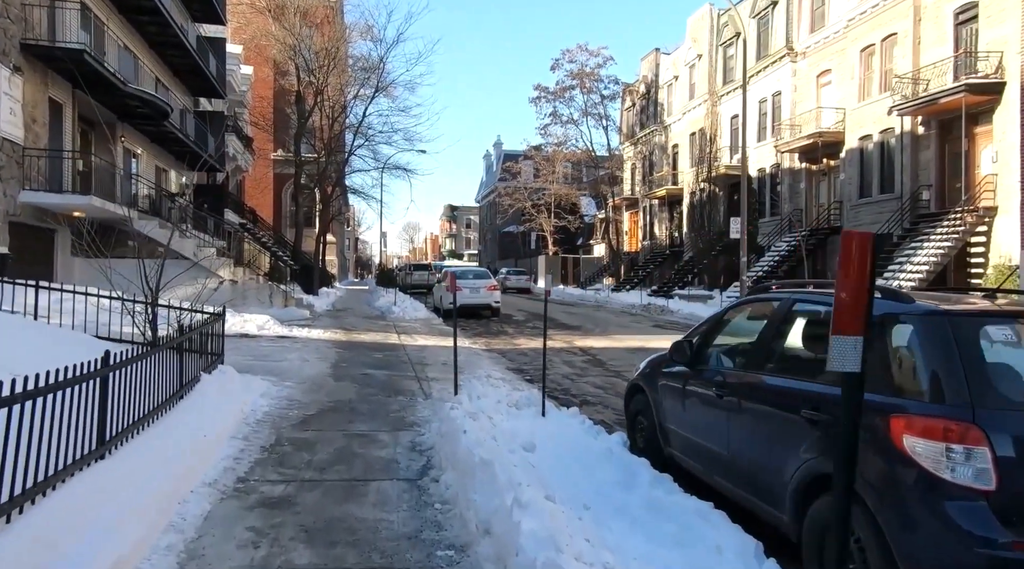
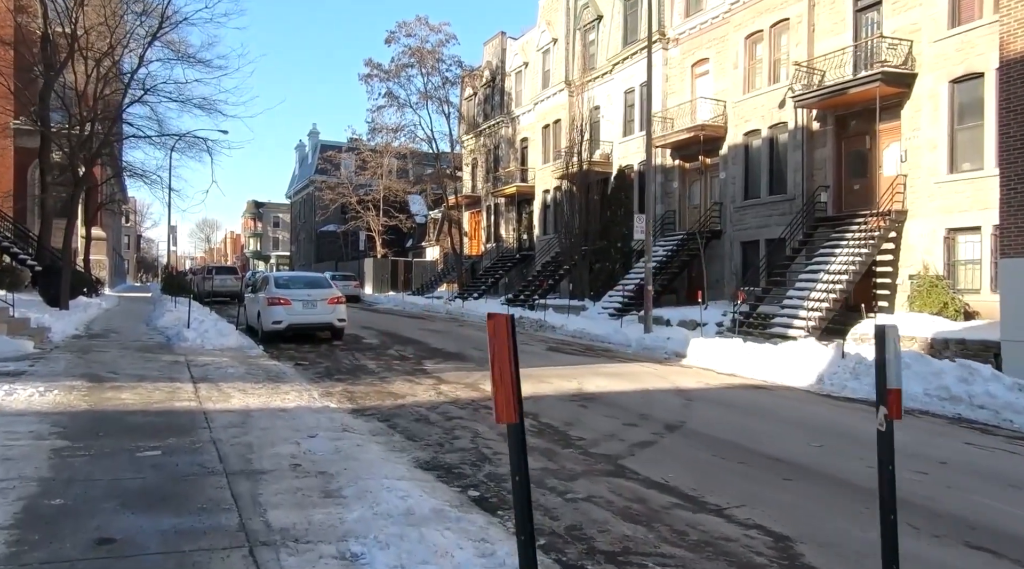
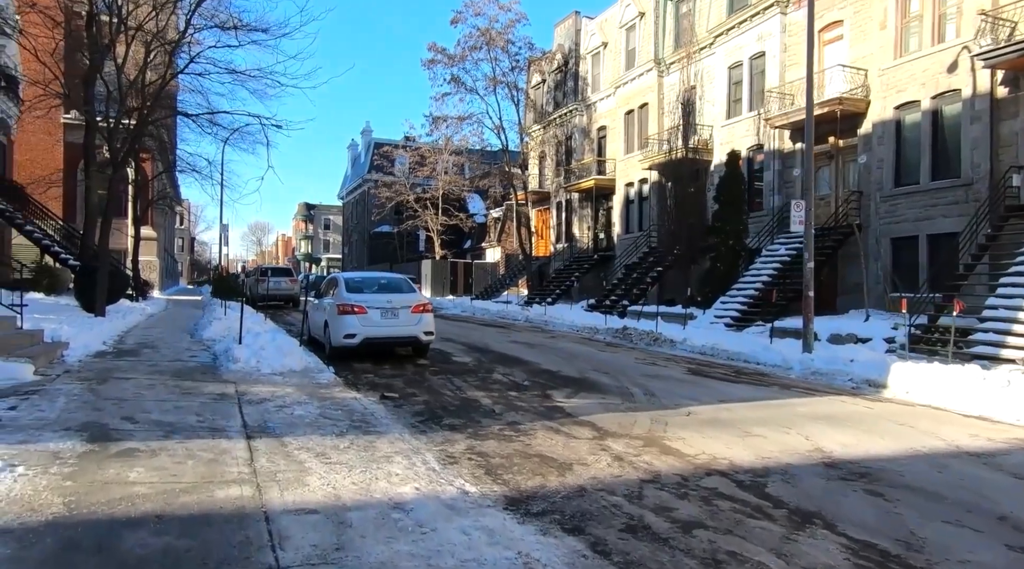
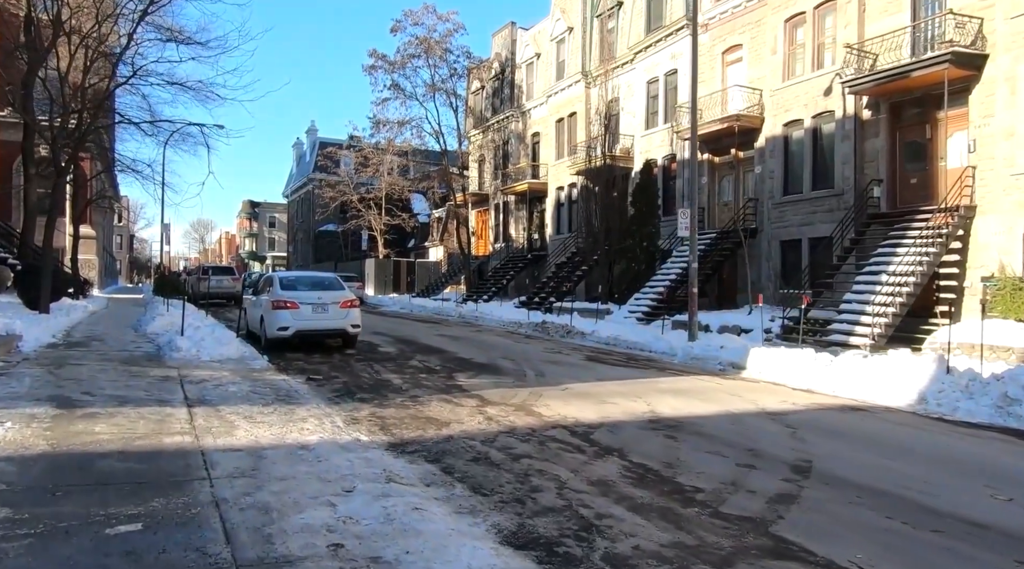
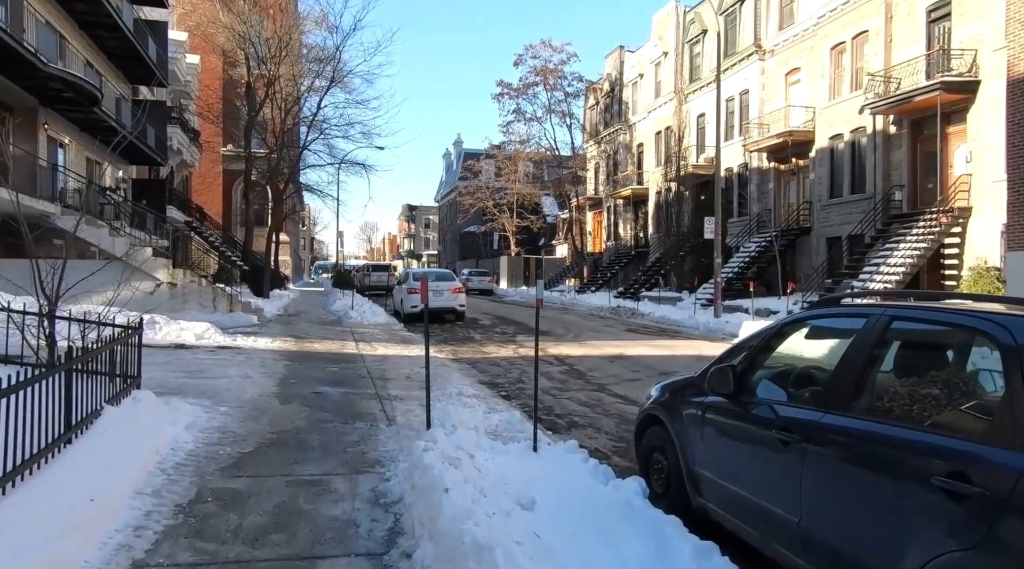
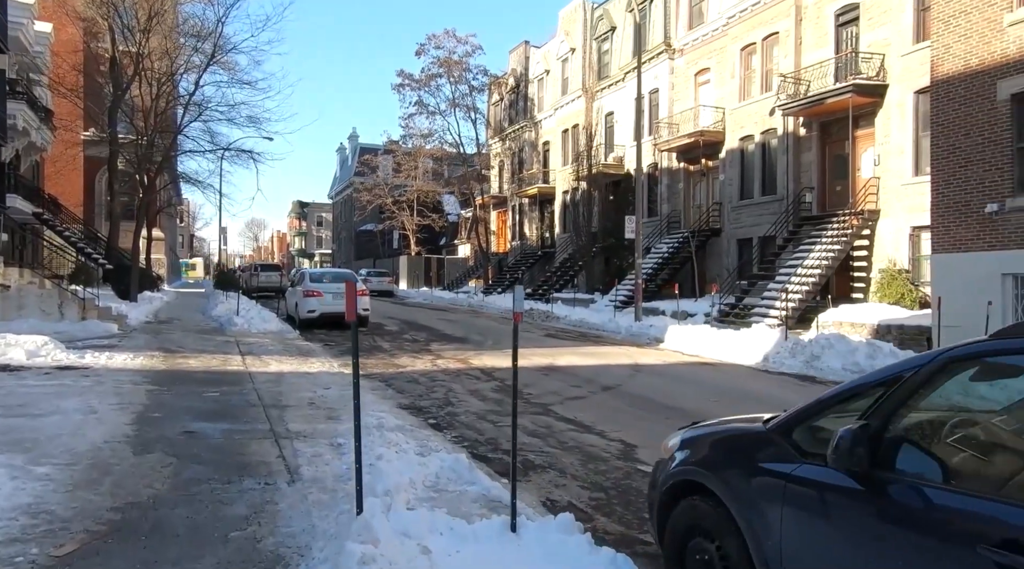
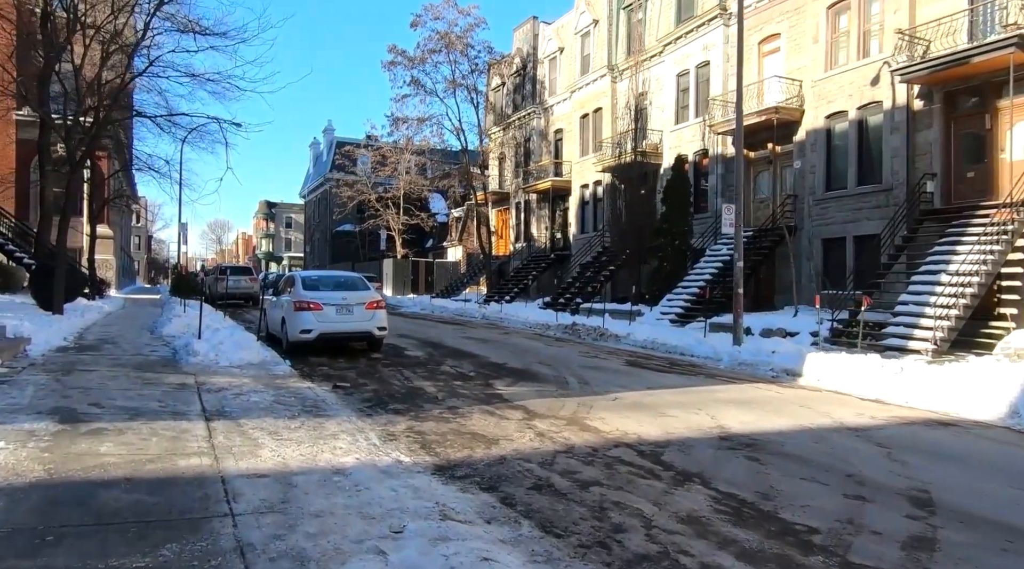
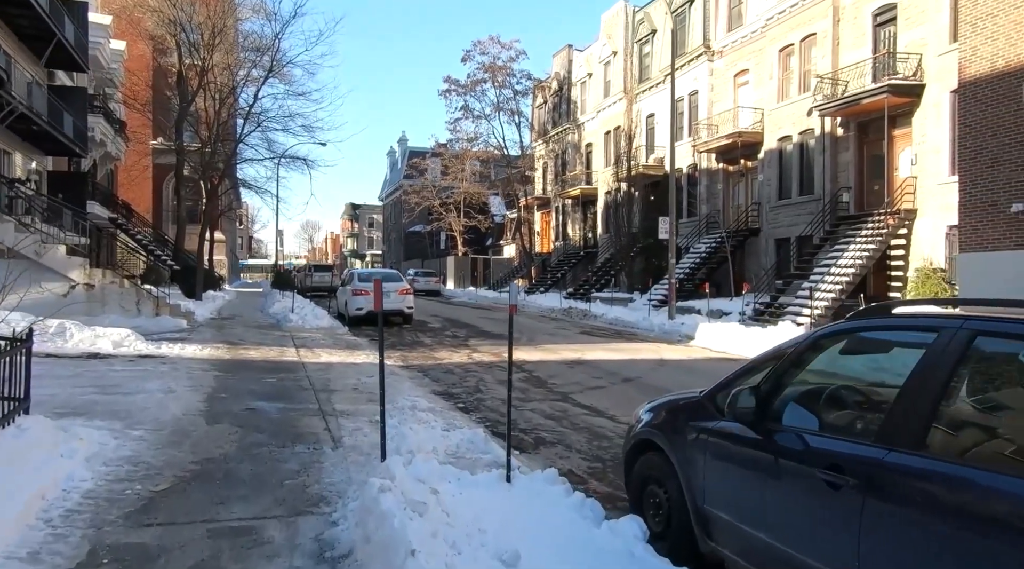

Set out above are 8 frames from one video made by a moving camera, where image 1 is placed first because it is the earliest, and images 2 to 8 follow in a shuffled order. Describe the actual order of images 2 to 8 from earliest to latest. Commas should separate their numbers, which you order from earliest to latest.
5, 8, 6, 2, 4, 7, 3
